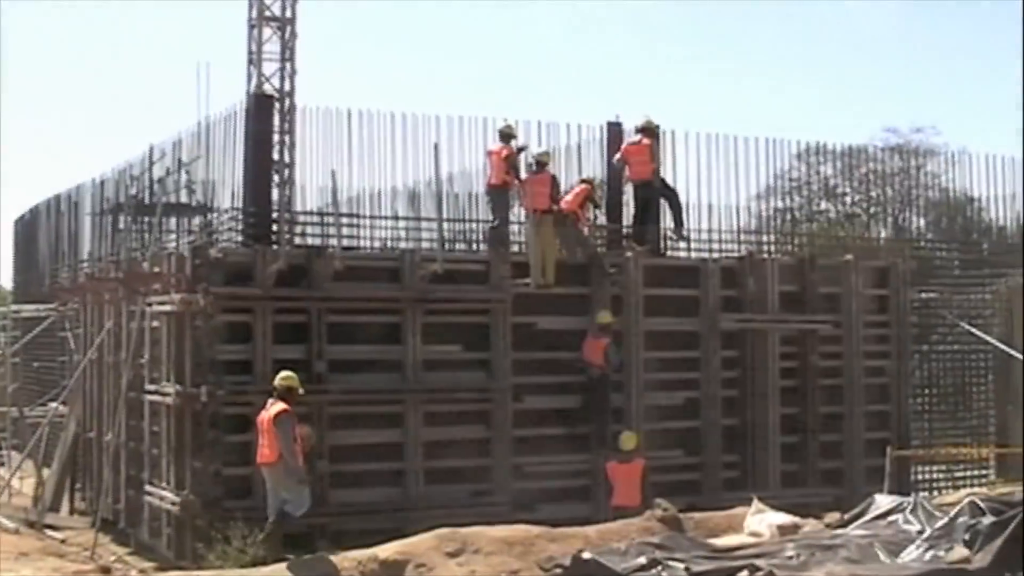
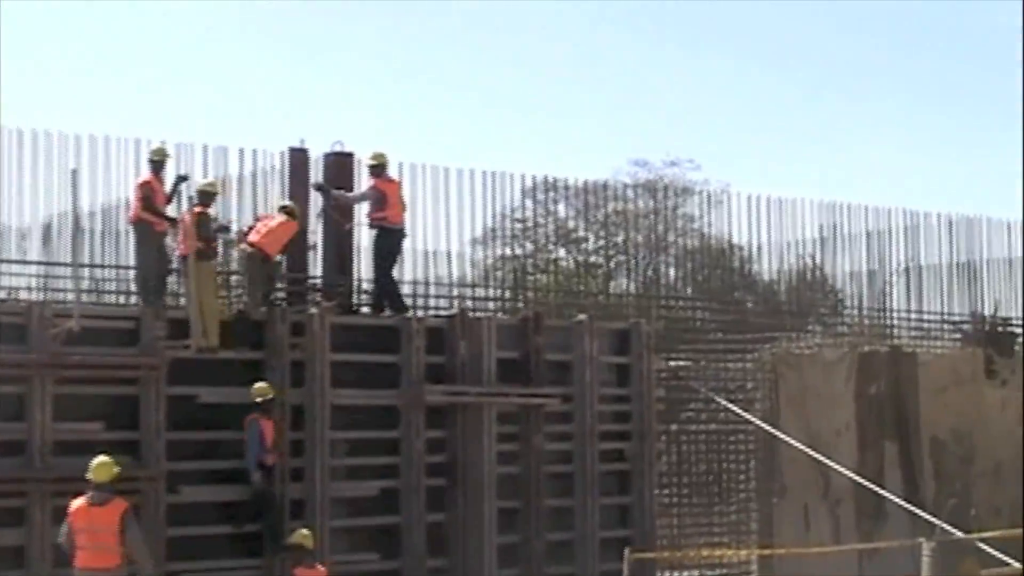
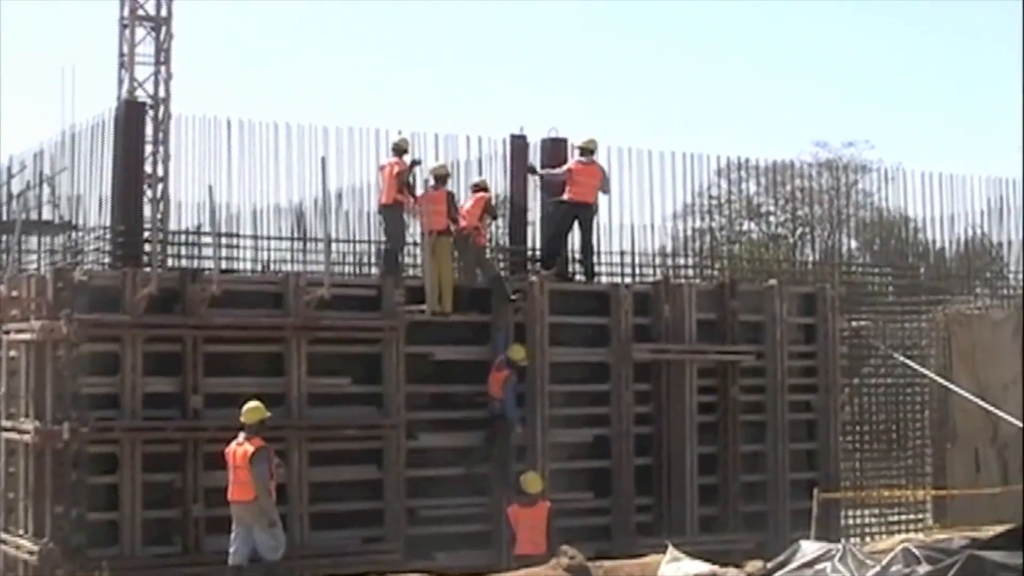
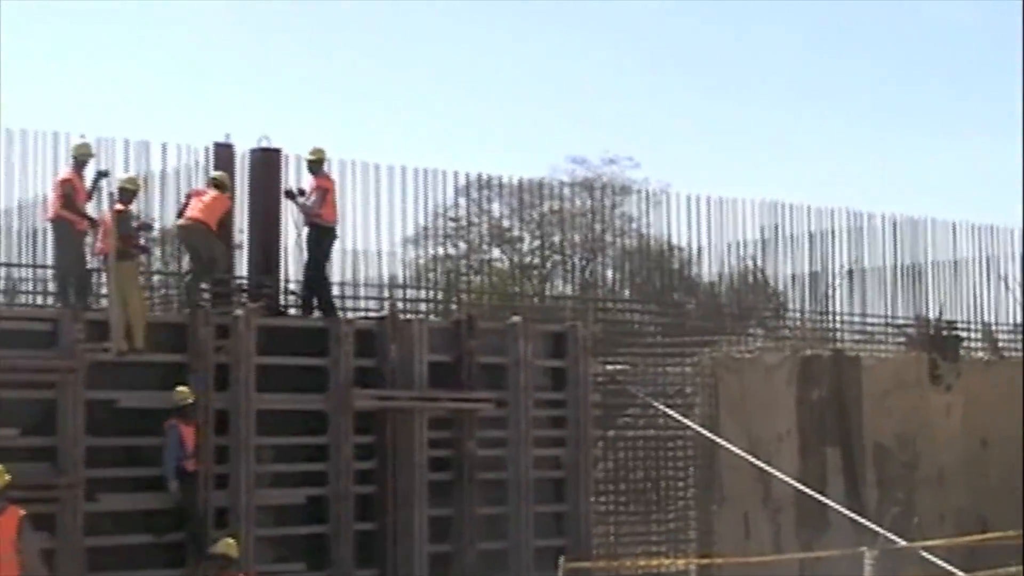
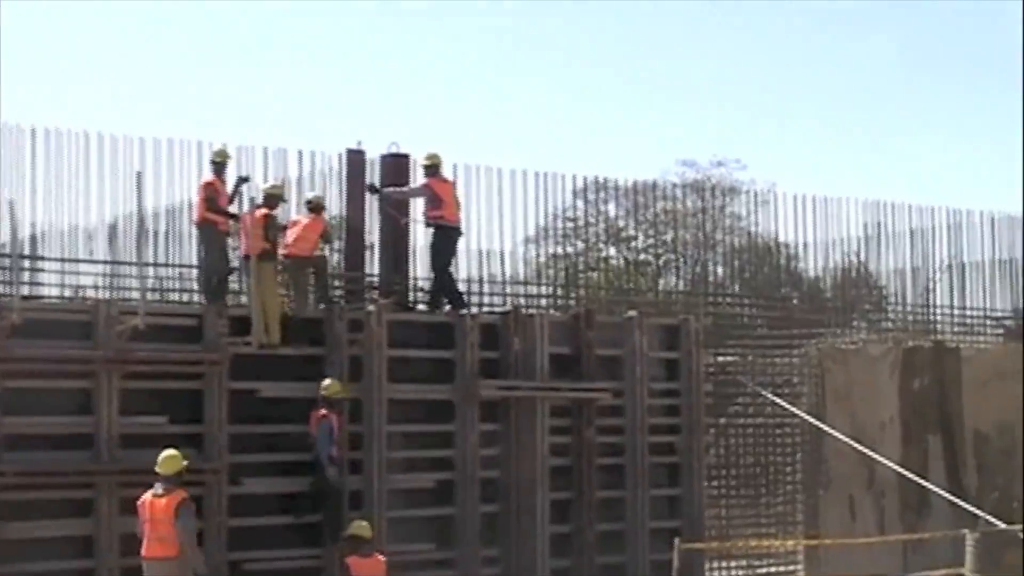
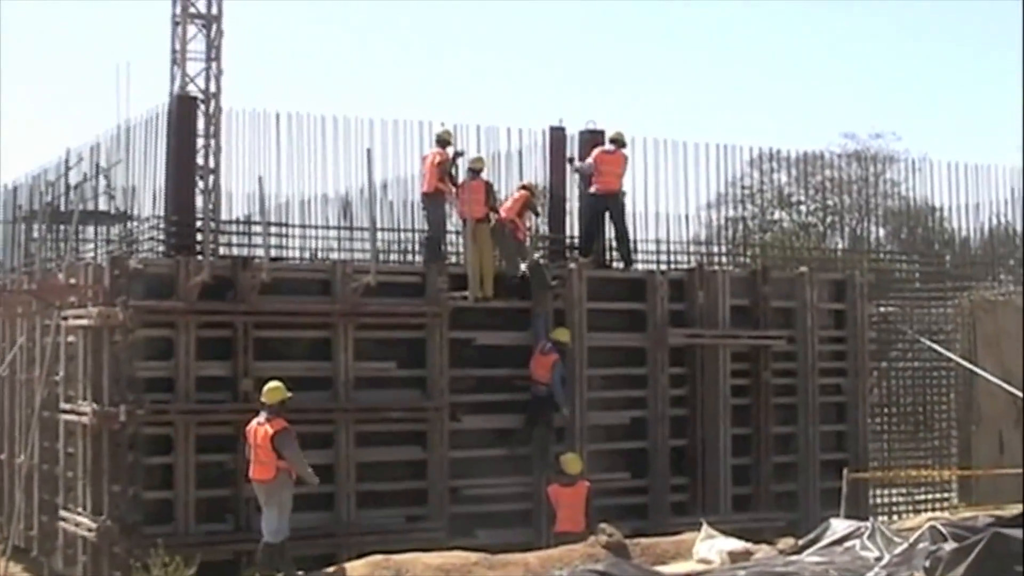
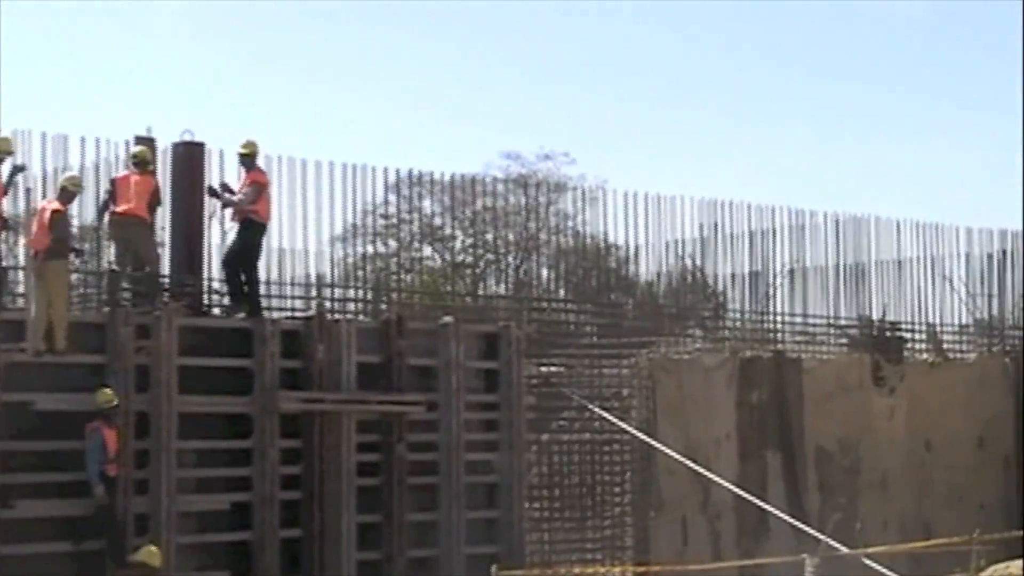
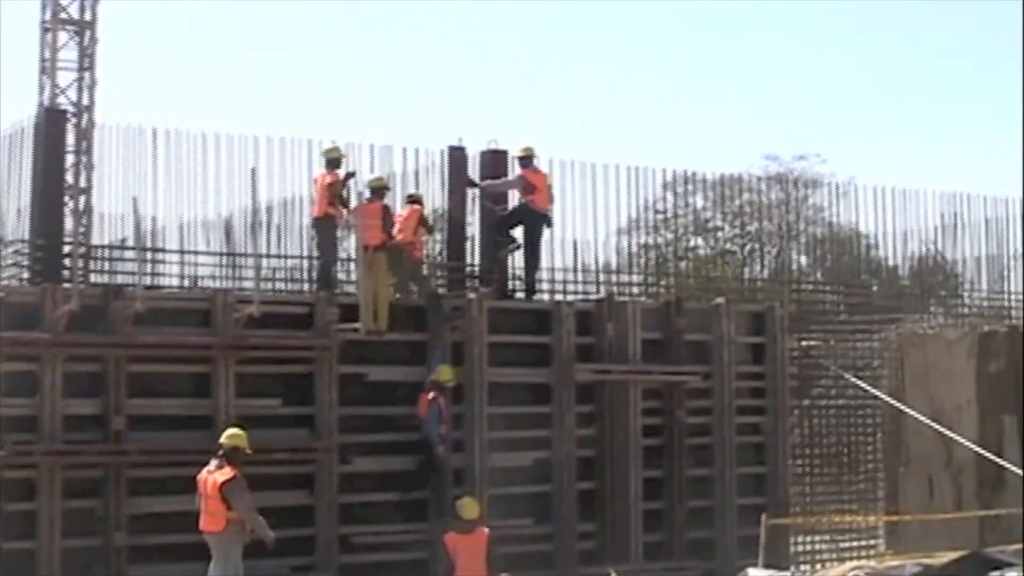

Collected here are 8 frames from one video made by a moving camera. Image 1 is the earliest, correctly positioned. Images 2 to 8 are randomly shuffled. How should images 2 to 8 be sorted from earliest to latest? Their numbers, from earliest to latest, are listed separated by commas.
6, 3, 8, 5, 2, 4, 7
